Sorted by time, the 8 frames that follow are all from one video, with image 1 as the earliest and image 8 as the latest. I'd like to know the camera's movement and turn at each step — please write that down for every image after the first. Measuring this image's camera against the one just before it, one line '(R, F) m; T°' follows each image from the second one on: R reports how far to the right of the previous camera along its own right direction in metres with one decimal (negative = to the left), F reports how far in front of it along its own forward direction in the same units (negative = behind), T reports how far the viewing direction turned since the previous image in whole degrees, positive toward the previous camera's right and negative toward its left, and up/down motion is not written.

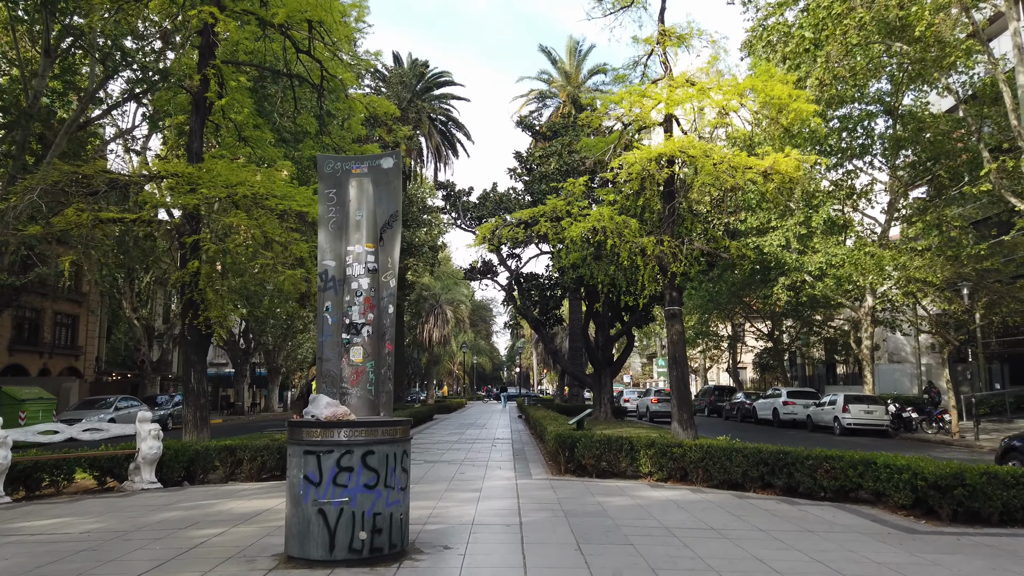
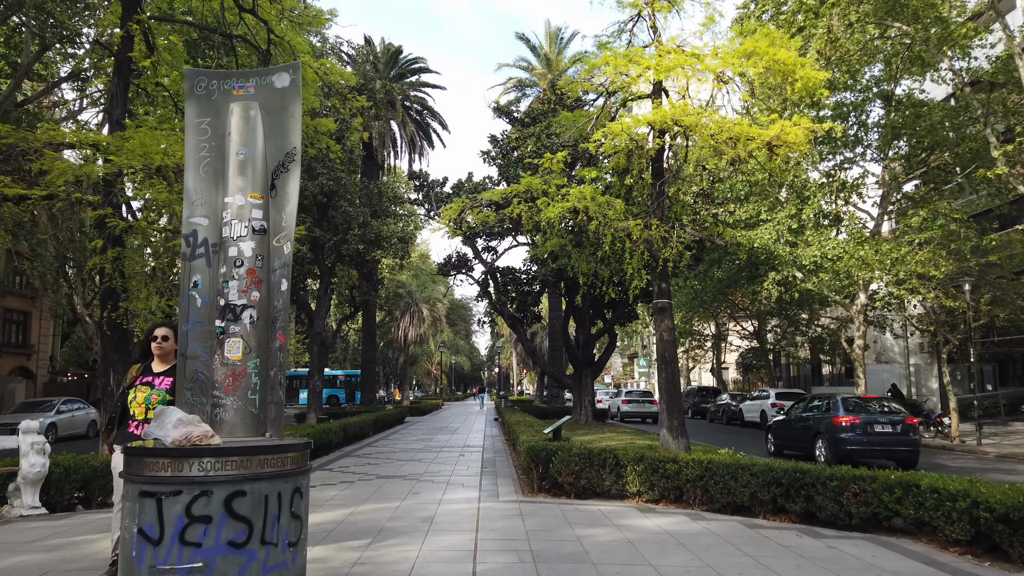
(+0.2, +1.4) m; +1°
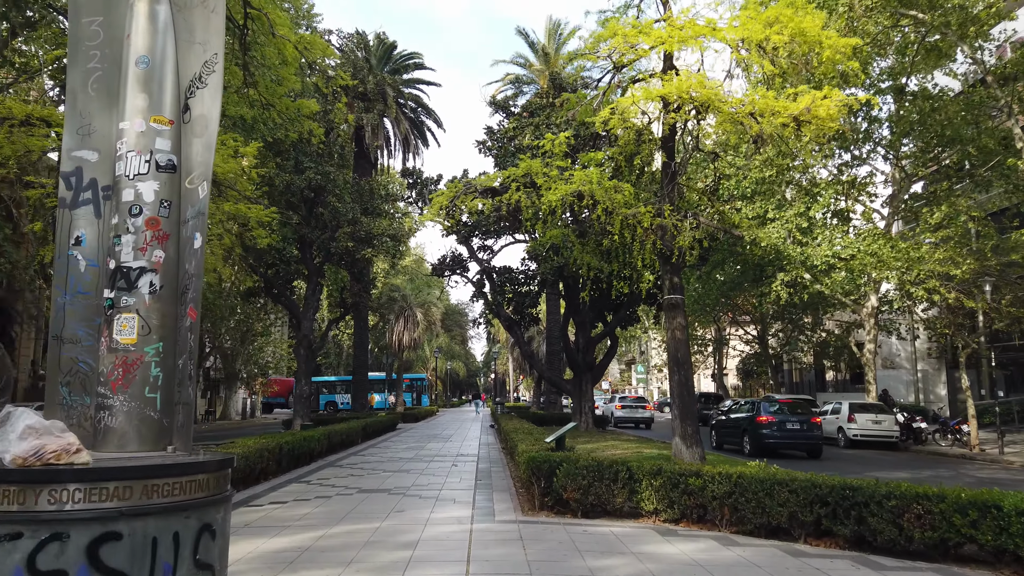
(0.0, +1.0) m; 0°
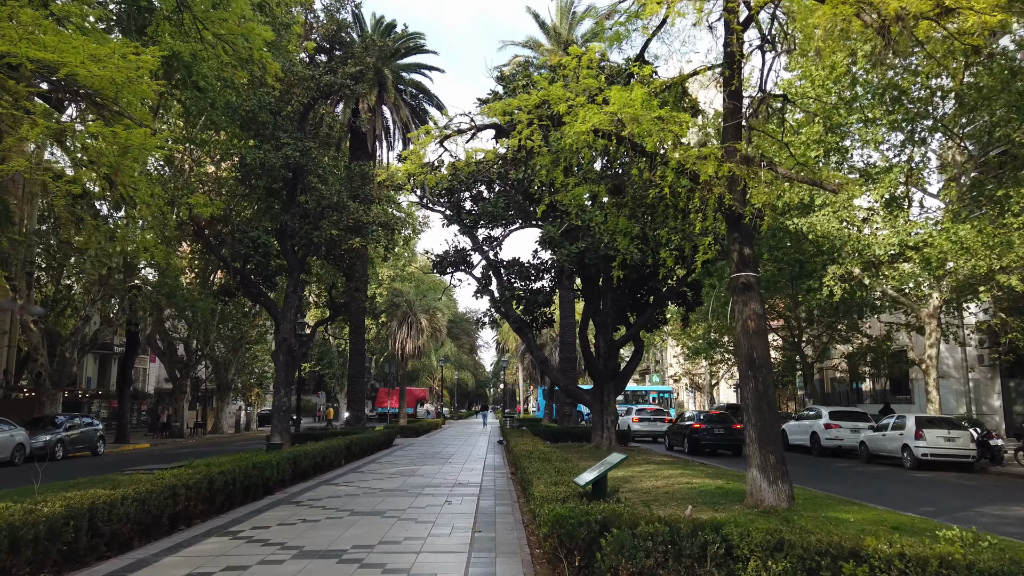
(0.0, +2.7) m; -1°
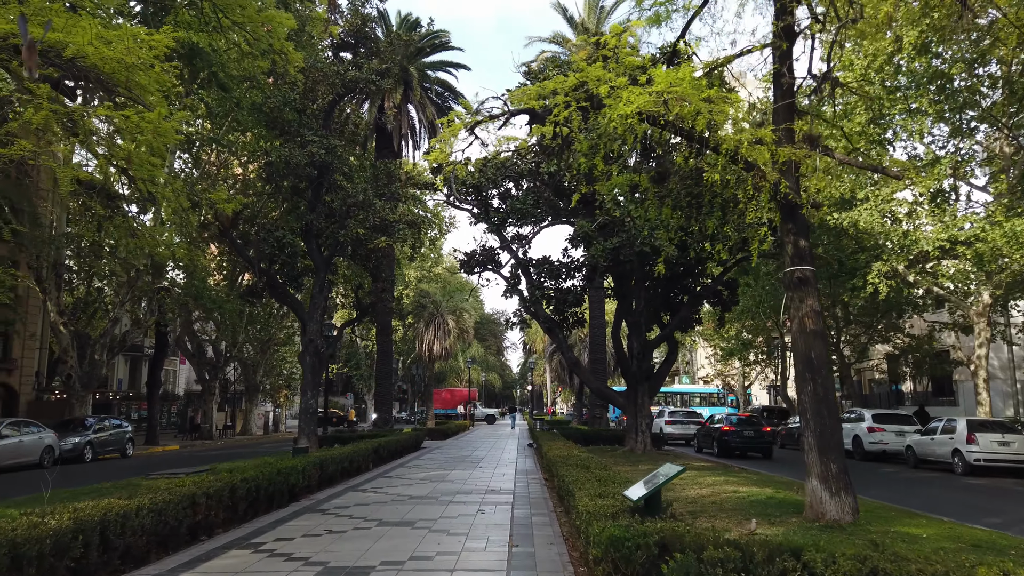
(-0.1, +0.5) m; -2°
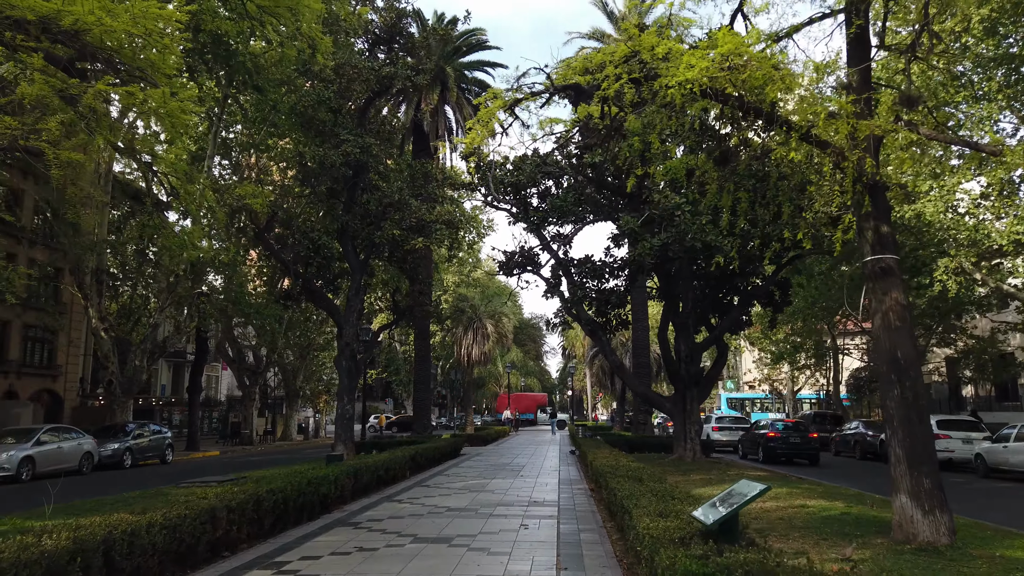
(-0.1, +0.6) m; -3°
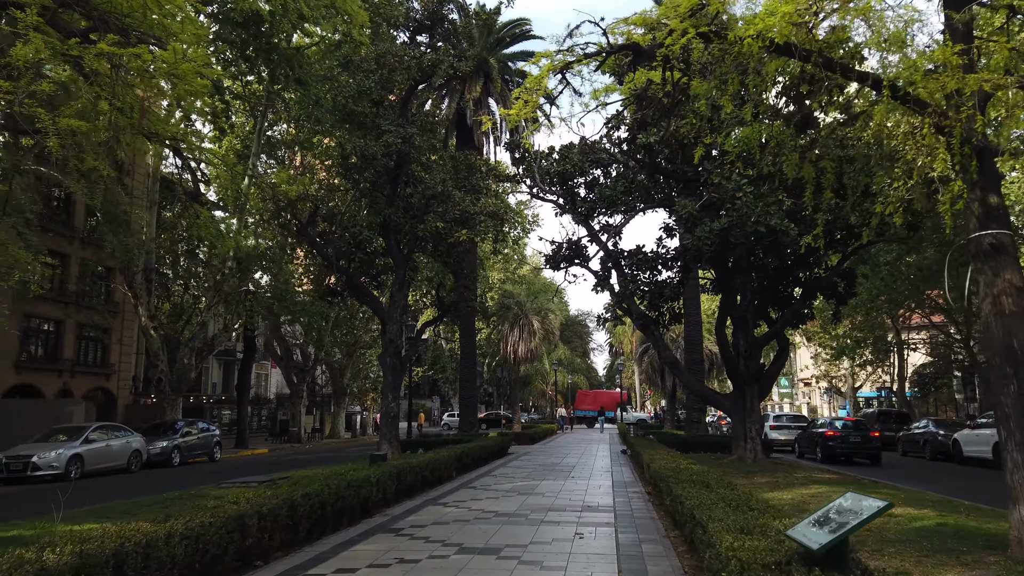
(-0.1, +0.6) m; -3°
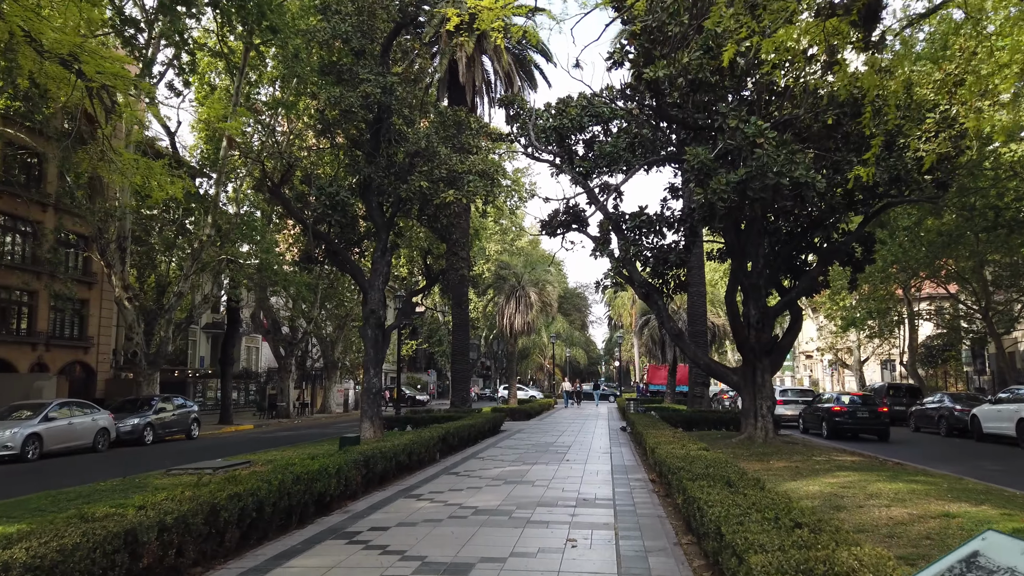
(+0.2, +1.3) m; 0°
